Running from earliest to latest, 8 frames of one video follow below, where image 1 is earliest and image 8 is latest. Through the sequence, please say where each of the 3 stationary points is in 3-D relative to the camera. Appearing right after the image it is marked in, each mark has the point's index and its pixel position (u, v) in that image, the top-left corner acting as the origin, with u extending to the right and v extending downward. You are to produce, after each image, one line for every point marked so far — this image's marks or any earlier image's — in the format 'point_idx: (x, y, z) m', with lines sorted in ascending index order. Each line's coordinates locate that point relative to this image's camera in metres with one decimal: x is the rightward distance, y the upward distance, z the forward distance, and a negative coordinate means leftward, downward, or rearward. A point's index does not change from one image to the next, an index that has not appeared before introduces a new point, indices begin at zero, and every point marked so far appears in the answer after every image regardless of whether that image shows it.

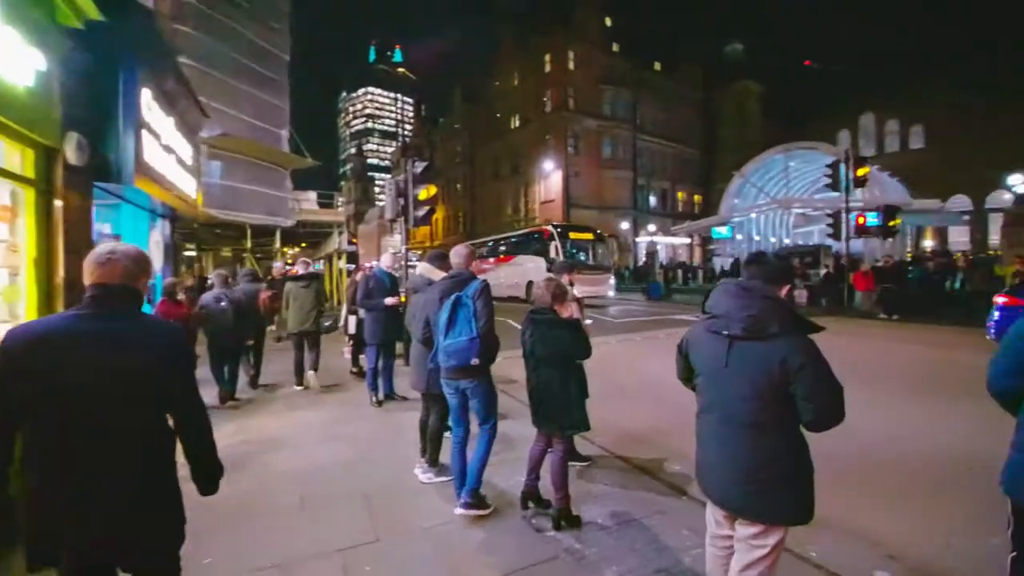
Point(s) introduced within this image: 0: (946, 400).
0: (+7.7, -1.7, +10.4) m
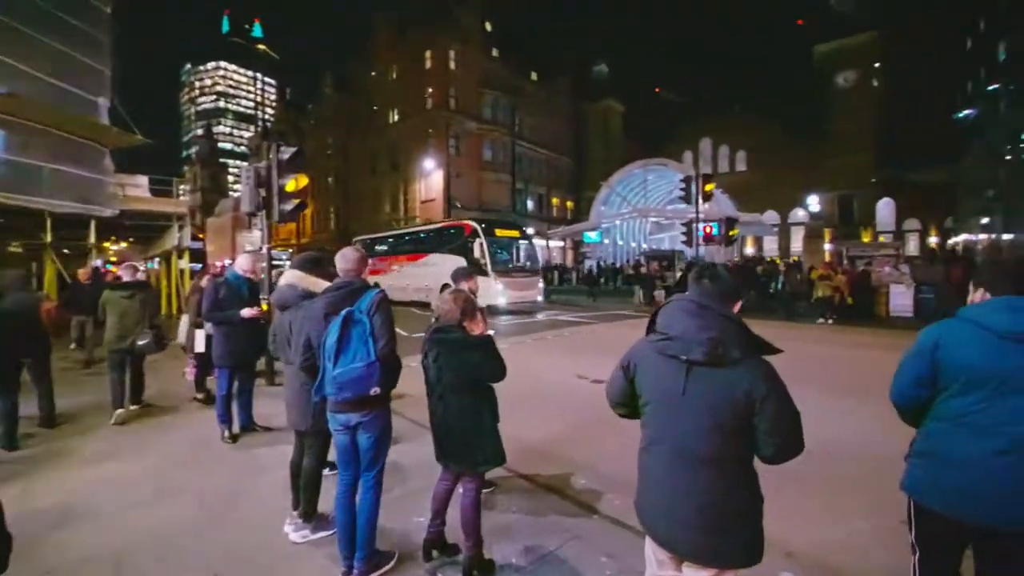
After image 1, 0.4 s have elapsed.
0: (+5.8, -1.6, +10.8) m
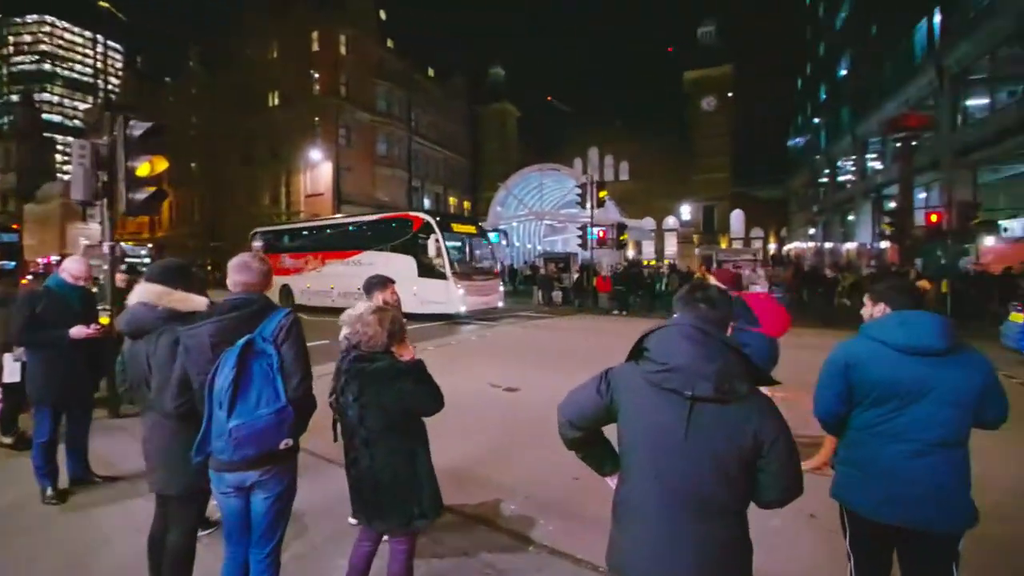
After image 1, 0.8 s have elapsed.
0: (+4.3, -1.6, +10.8) m
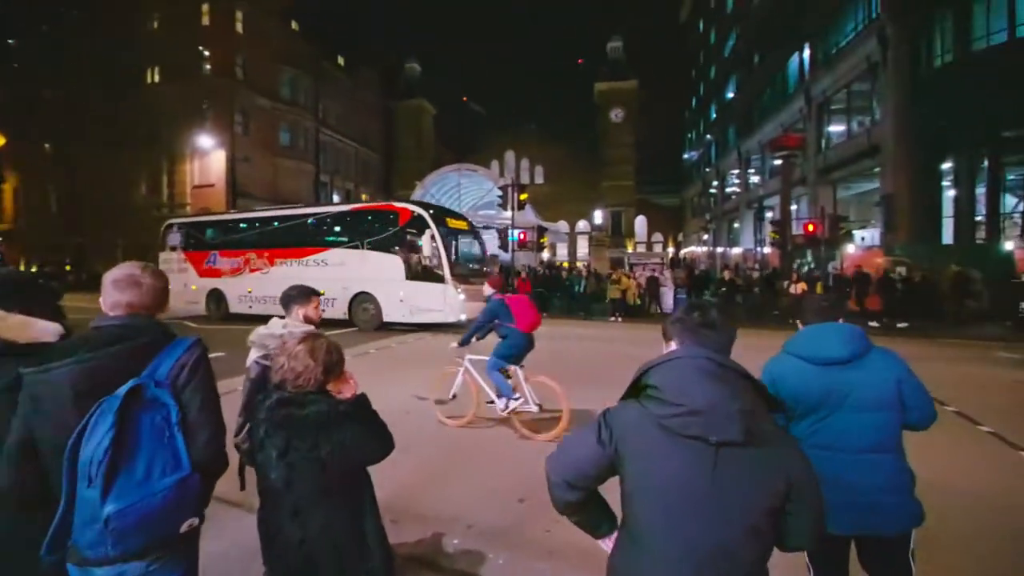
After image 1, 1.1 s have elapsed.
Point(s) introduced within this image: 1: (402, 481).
0: (+3.0, -1.7, +10.7) m
1: (-1.2, -2.0, +6.7) m
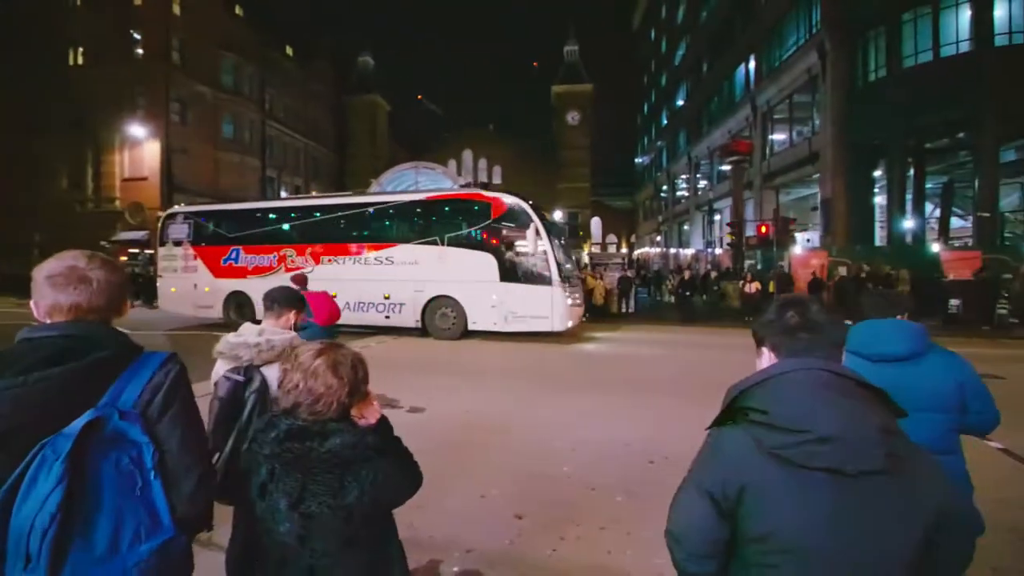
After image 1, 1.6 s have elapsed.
0: (+2.5, -1.8, +10.4) m
1: (-1.4, -2.1, +6.0) m
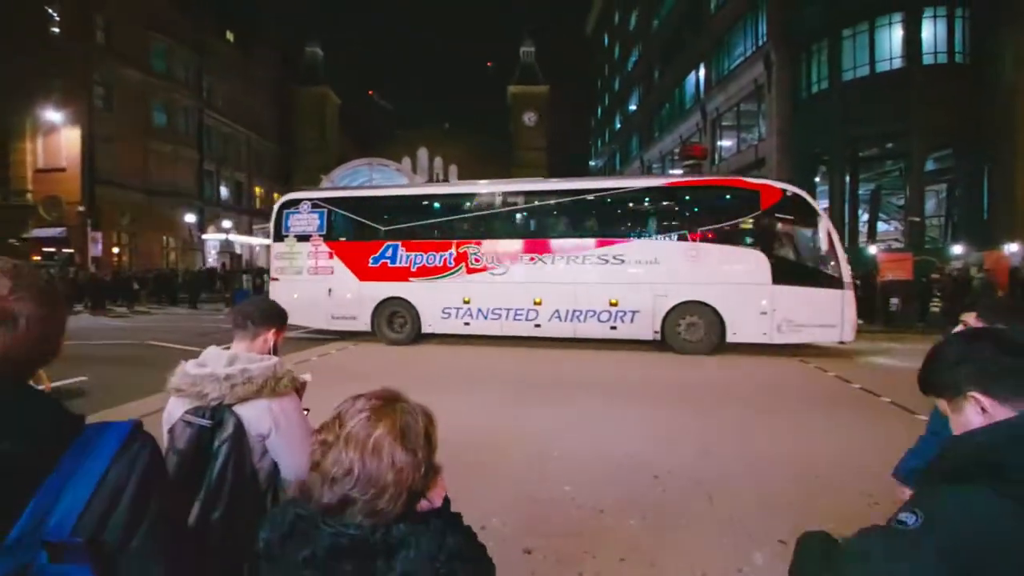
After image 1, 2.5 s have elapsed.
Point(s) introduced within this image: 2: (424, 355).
0: (+2.0, -1.9, +10.0) m
1: (-1.4, -2.1, +5.2) m
2: (-2.1, -1.5, +14.6) m
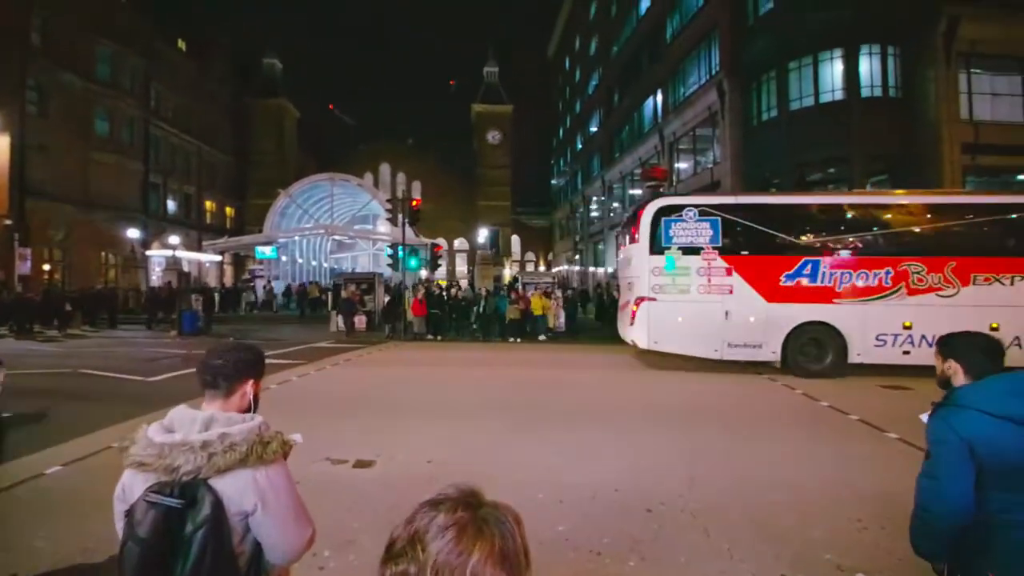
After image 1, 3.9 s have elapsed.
0: (+1.7, -2.2, +9.6) m
1: (-1.4, -2.2, +4.5) m
2: (-2.8, -2.0, +13.8) m
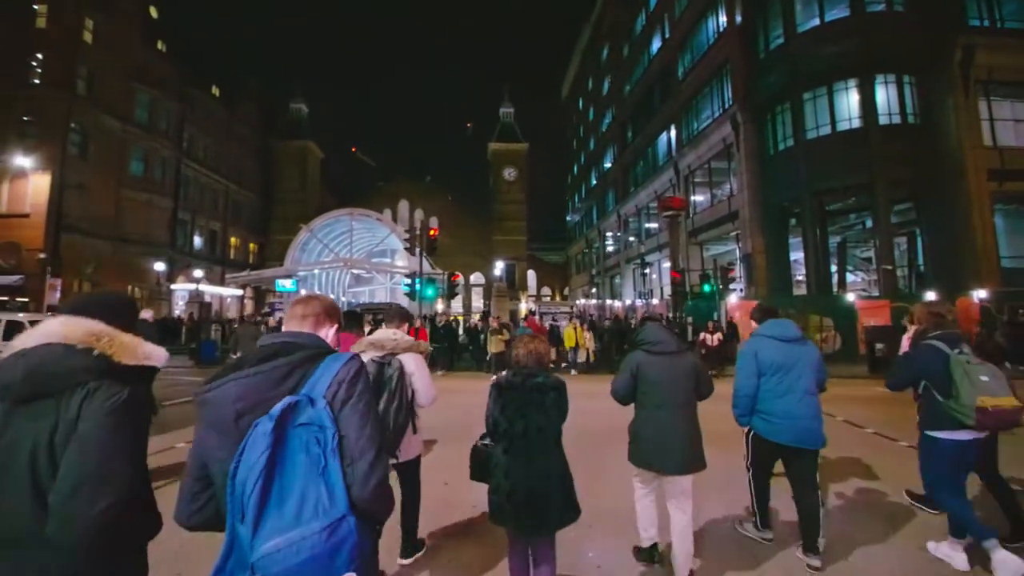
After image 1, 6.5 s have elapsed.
0: (+1.9, -2.5, +9.5) m
1: (-1.3, -2.4, +4.6) m
2: (-2.4, -2.7, +14.0) m
